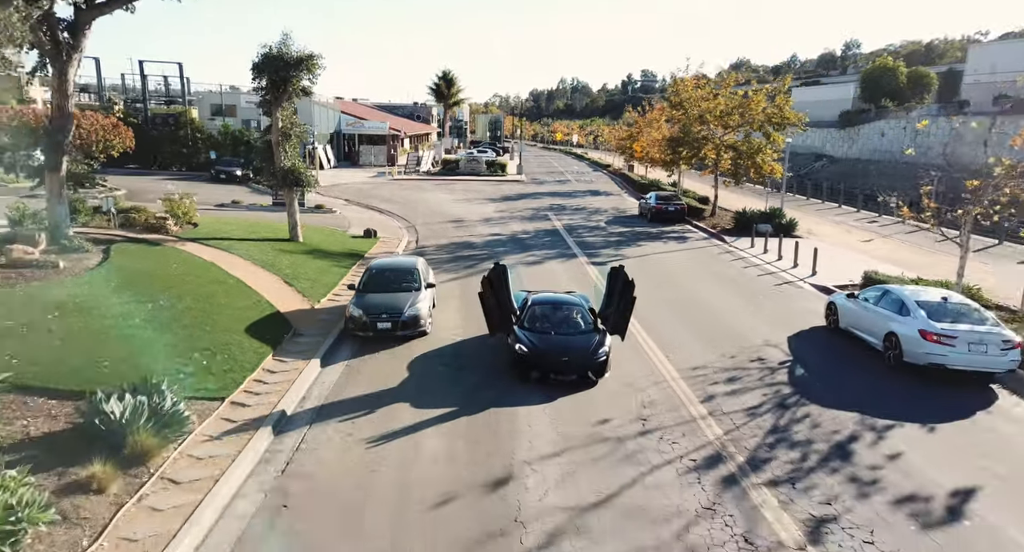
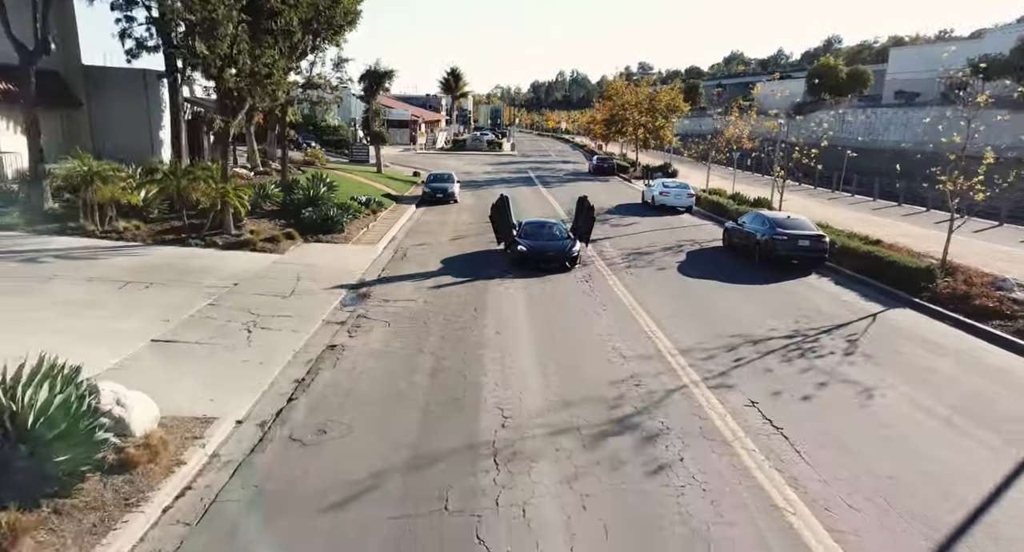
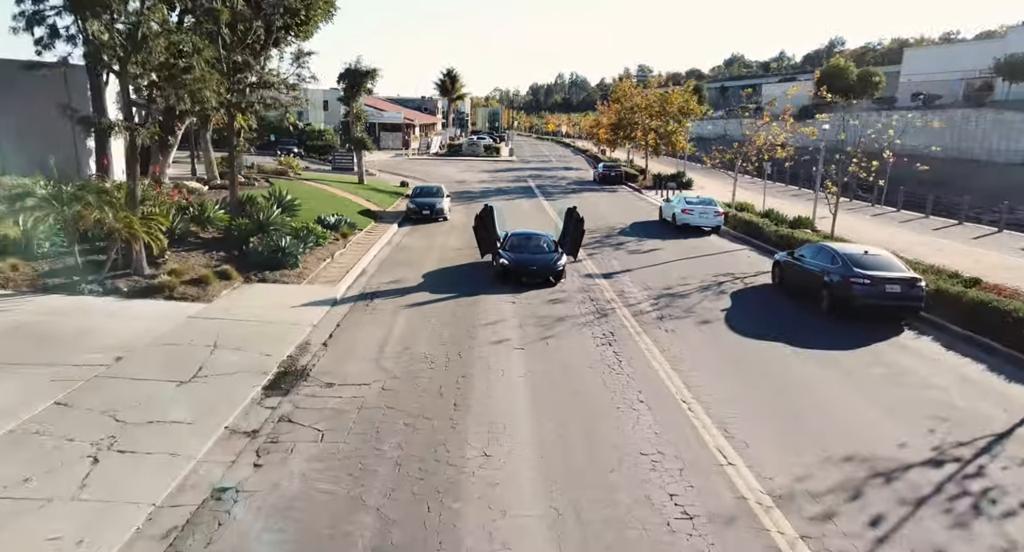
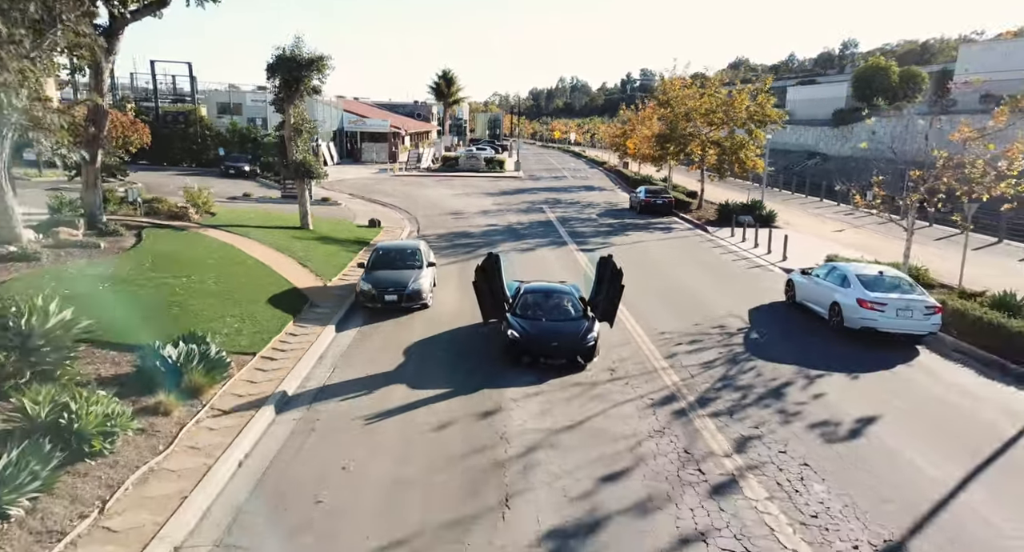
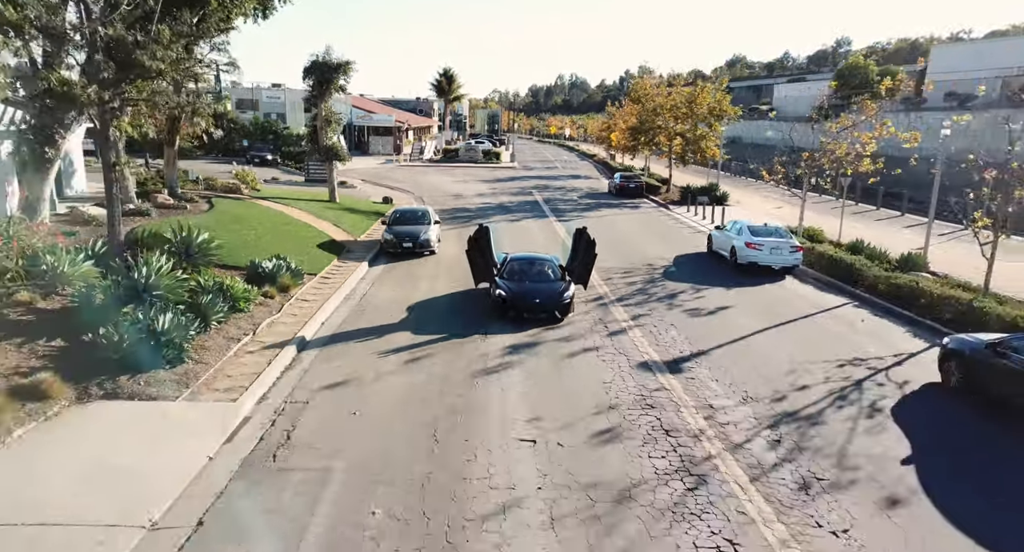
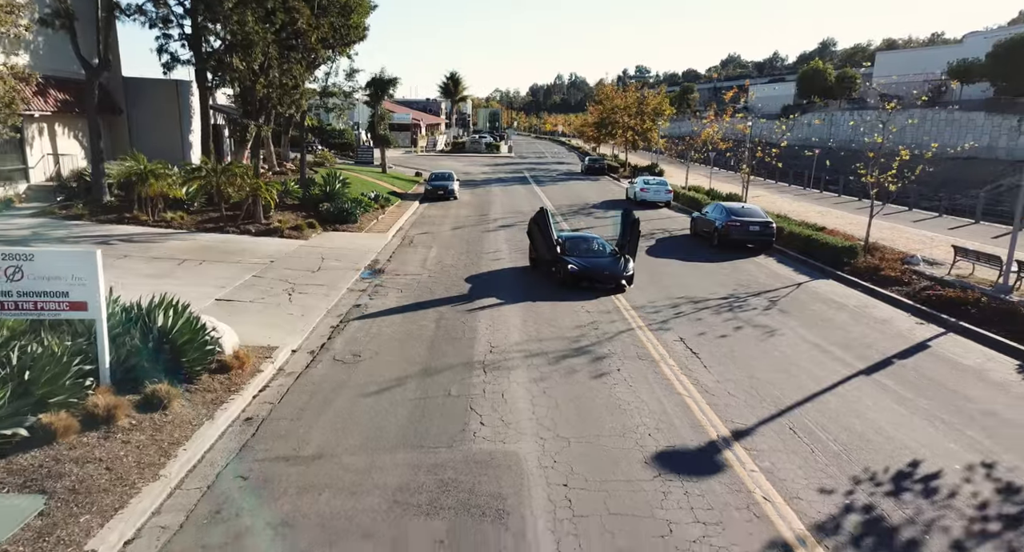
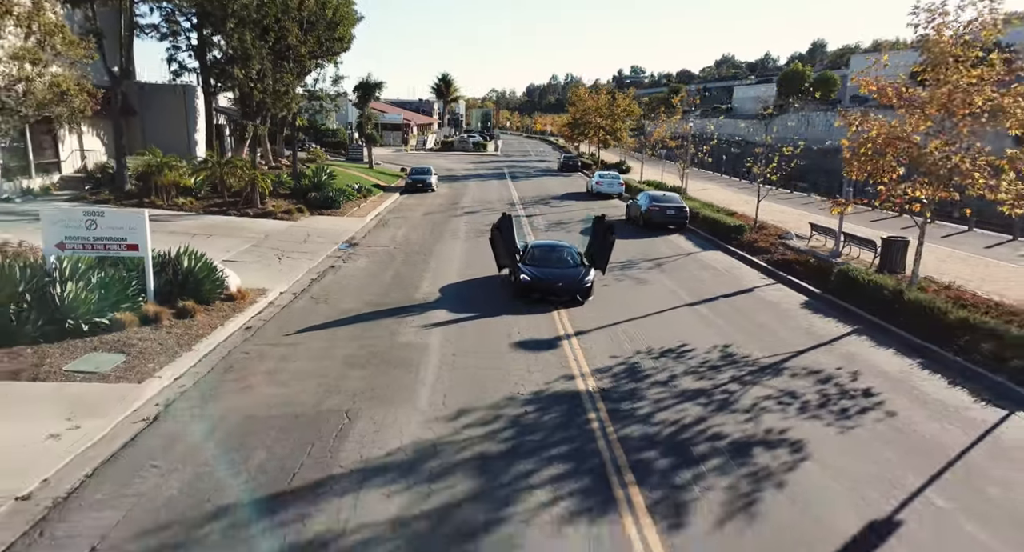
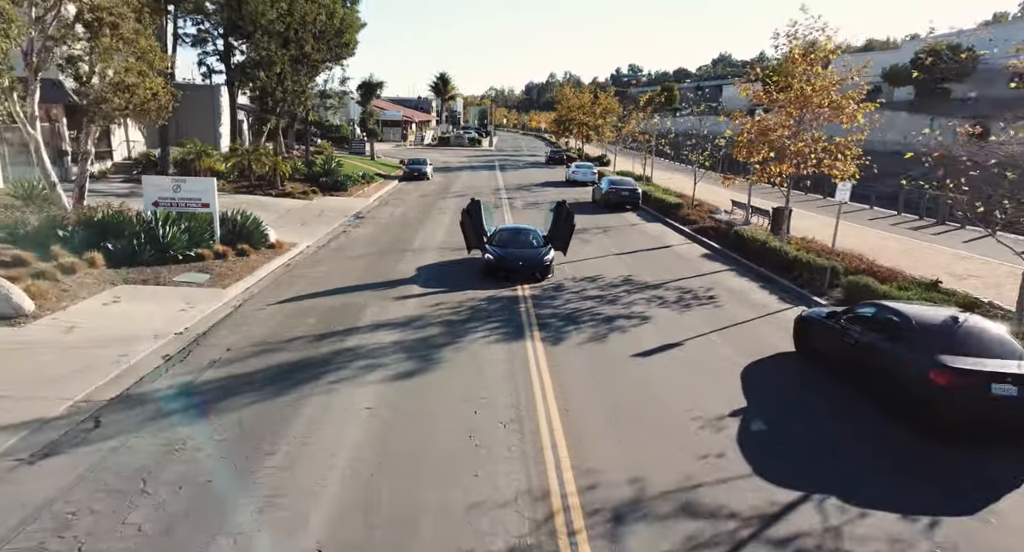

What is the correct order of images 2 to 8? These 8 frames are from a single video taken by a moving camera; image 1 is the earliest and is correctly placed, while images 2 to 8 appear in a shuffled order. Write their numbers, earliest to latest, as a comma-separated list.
4, 5, 3, 2, 6, 7, 8
